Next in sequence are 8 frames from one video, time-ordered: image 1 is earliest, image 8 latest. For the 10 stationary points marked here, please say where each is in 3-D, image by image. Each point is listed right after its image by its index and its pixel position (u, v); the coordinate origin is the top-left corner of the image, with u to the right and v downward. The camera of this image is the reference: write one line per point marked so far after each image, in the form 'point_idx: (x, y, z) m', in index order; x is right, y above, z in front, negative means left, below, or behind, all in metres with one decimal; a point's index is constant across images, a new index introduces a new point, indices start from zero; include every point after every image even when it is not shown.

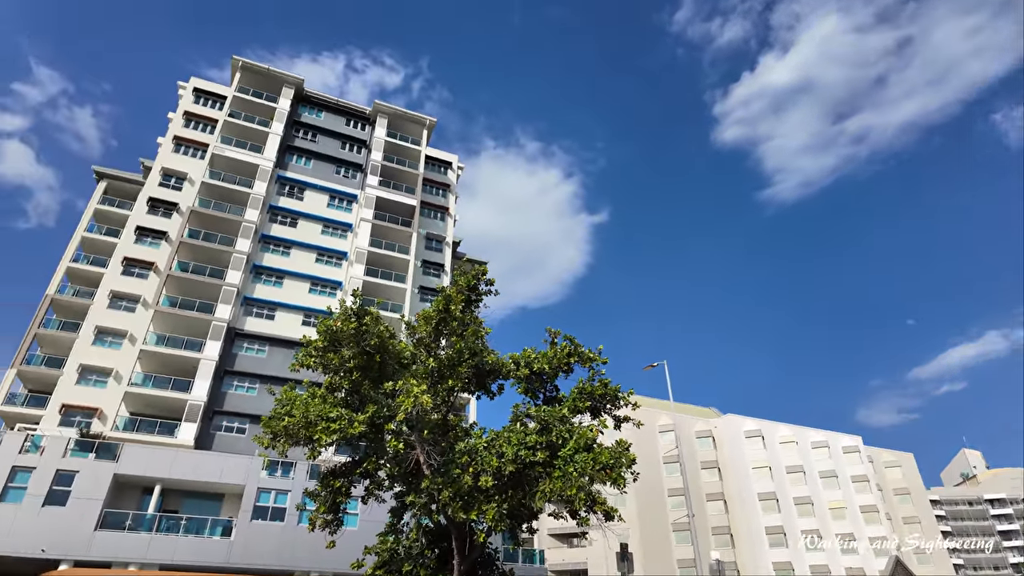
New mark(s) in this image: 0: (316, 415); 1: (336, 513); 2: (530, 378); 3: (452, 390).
0: (-3.5, -2.2, +10.5) m
1: (-3.7, -4.9, +12.8) m
2: (+0.4, -2.0, +12.9) m
3: (-1.2, -2.0, +11.6) m
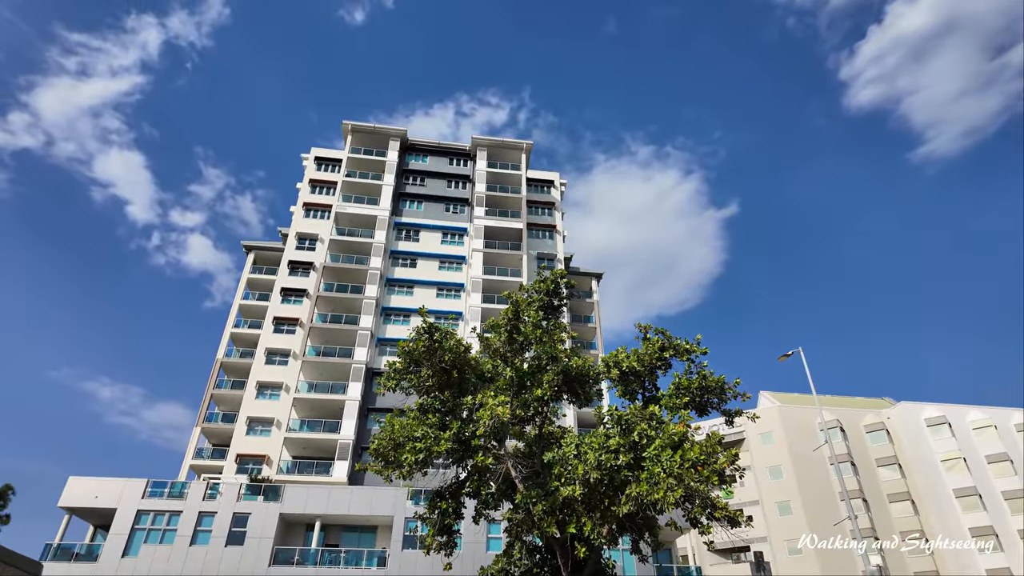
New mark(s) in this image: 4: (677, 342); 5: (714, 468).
0: (-2.0, -2.7, +10.6) m
1: (-1.3, -5.3, +12.8) m
2: (+2.3, -1.9, +12.2) m
3: (+0.5, -2.1, +11.2) m
4: (+3.3, -1.1, +12.1) m
5: (+3.2, -3.1, +10.6) m
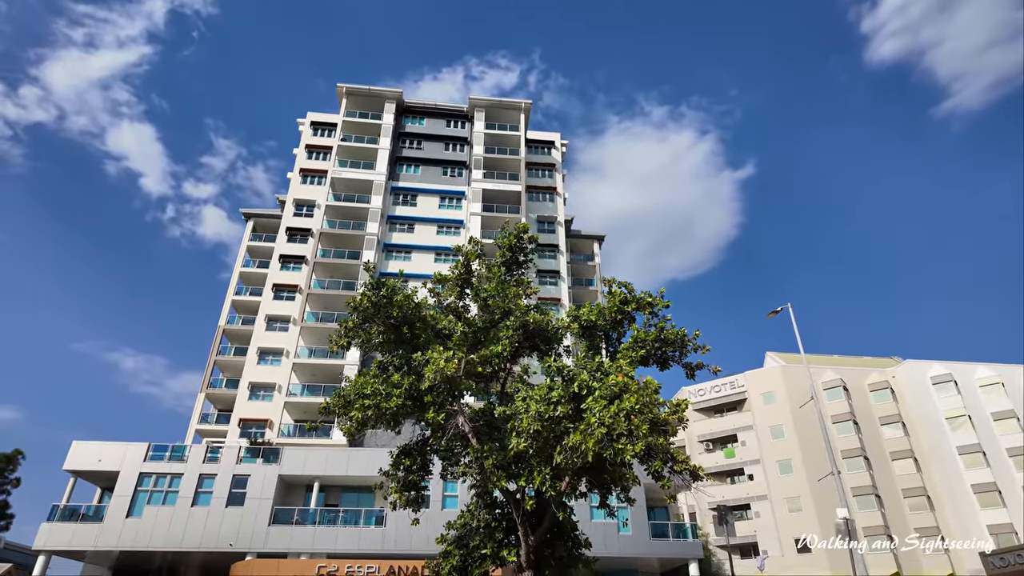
0: (-2.8, -1.9, +10.5) m
1: (-2.0, -4.4, +12.8) m
2: (+1.5, -0.9, +11.9) m
3: (-0.3, -1.3, +11.0) m
4: (+2.5, -0.1, +11.7) m
5: (+2.4, -2.3, +10.4) m
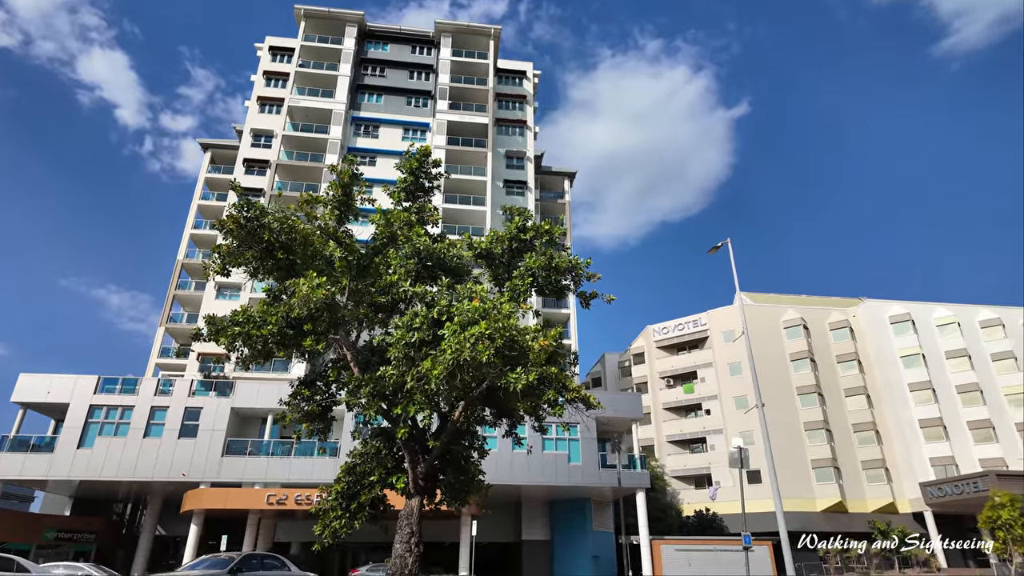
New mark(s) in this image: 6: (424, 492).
0: (-4.8, -0.6, +10.1) m
1: (-4.1, -2.8, +12.7) m
2: (-0.5, +0.5, +11.5) m
3: (-2.3, +0.1, +10.6) m
4: (+0.5, +1.2, +11.3) m
5: (+0.4, -1.0, +10.1) m
6: (-1.6, -3.7, +10.8) m
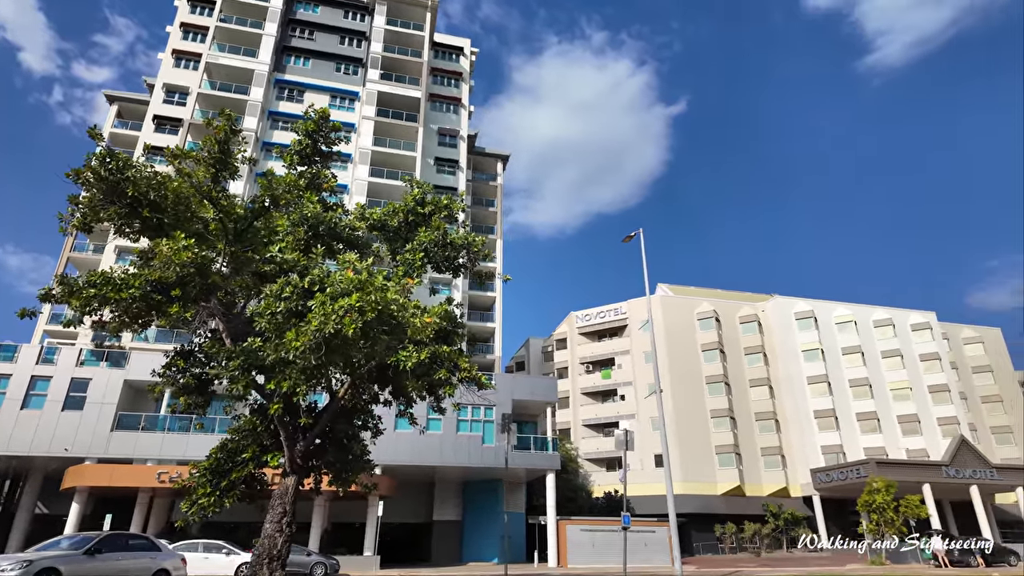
0: (-6.6, +0.1, +9.2) m
1: (-6.3, -2.1, +11.9) m
2: (-2.4, +1.0, +11.0) m
3: (-4.2, +0.6, +10.0) m
4: (-1.3, +1.7, +10.9) m
5: (-1.5, -0.6, +9.8) m
6: (-3.7, -3.2, +10.3) m
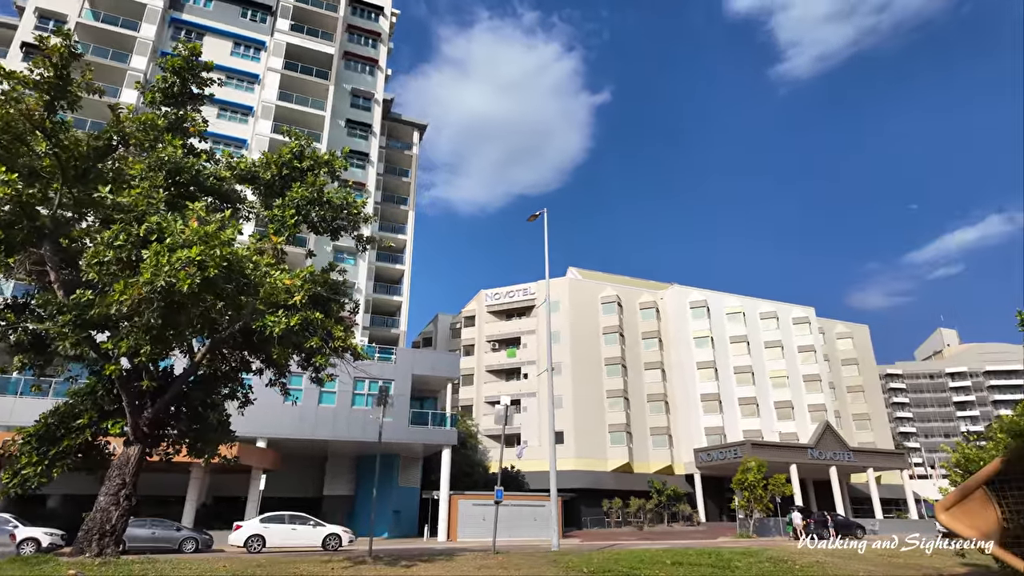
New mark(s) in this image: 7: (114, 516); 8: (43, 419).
0: (-8.3, +1.0, +7.8) m
1: (-8.5, -1.2, +10.6) m
2: (-4.4, +1.7, +10.2) m
3: (-6.0, +1.4, +8.9) m
4: (-3.3, +2.3, +10.2) m
5: (-3.4, 0.0, +9.2) m
6: (-5.8, -2.4, +9.5) m
7: (-5.9, -3.4, +8.8) m
8: (-7.4, -2.1, +9.3) m
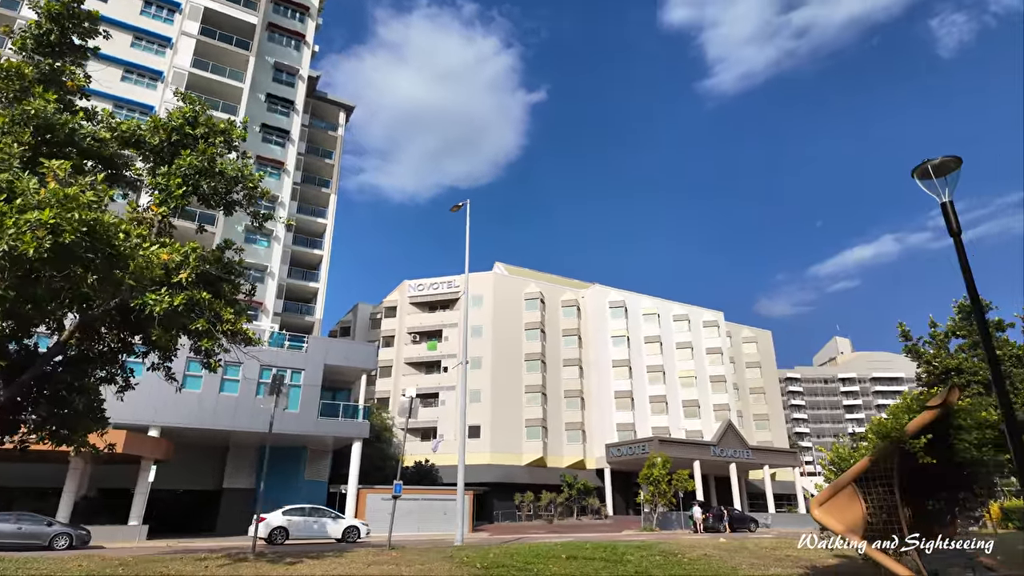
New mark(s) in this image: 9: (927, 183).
0: (-9.5, +1.5, +6.5) m
1: (-10.1, -0.6, +9.3) m
2: (-5.8, +2.1, +9.3) m
3: (-7.3, +1.8, +7.9) m
4: (-4.7, +2.7, +9.5) m
5: (-4.8, +0.4, +8.5) m
6: (-7.3, -2.0, +8.5) m
7: (-7.3, -2.9, +7.8) m
8: (-8.8, -1.5, +8.1) m
9: (+4.8, +1.2, +6.8) m
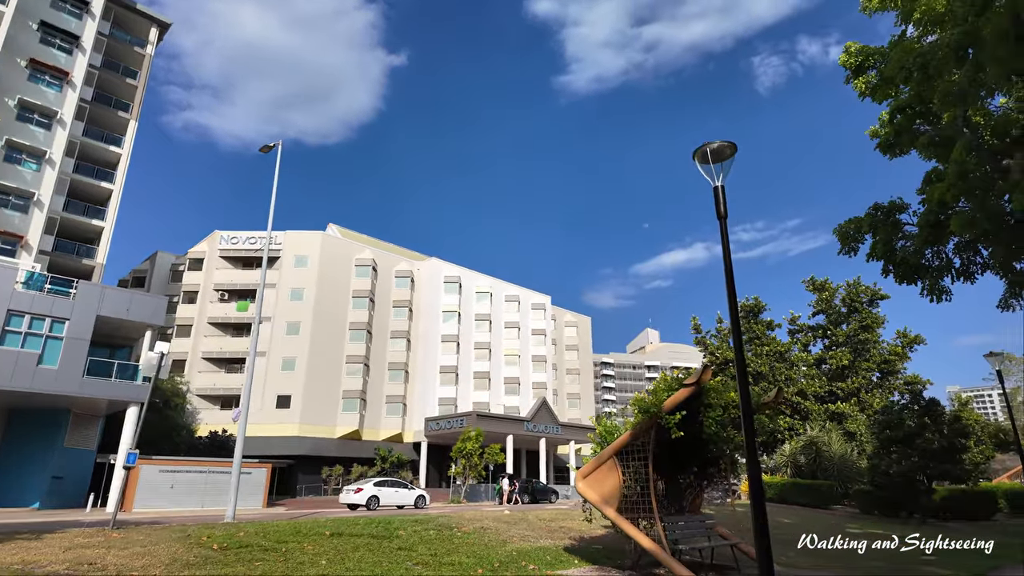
0: (-11.3, +2.9, +2.9) m
1: (-12.8, +1.1, +5.5) m
2: (-8.5, +3.3, +6.6) m
3: (-9.5, +3.1, +4.8) m
4: (-7.4, +3.8, +7.0) m
5: (-7.4, +1.5, +6.1) m
6: (-10.1, -0.6, +5.5) m
7: (-10.0, -1.6, +4.8) m
8: (-11.4, -0.1, +4.7) m
9: (+2.3, +1.4, +7.0) m
